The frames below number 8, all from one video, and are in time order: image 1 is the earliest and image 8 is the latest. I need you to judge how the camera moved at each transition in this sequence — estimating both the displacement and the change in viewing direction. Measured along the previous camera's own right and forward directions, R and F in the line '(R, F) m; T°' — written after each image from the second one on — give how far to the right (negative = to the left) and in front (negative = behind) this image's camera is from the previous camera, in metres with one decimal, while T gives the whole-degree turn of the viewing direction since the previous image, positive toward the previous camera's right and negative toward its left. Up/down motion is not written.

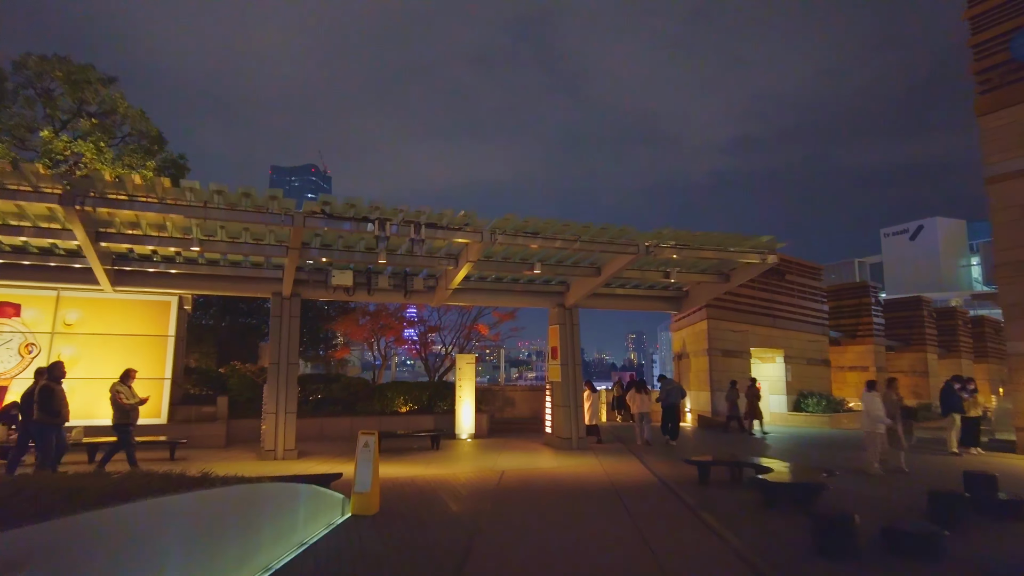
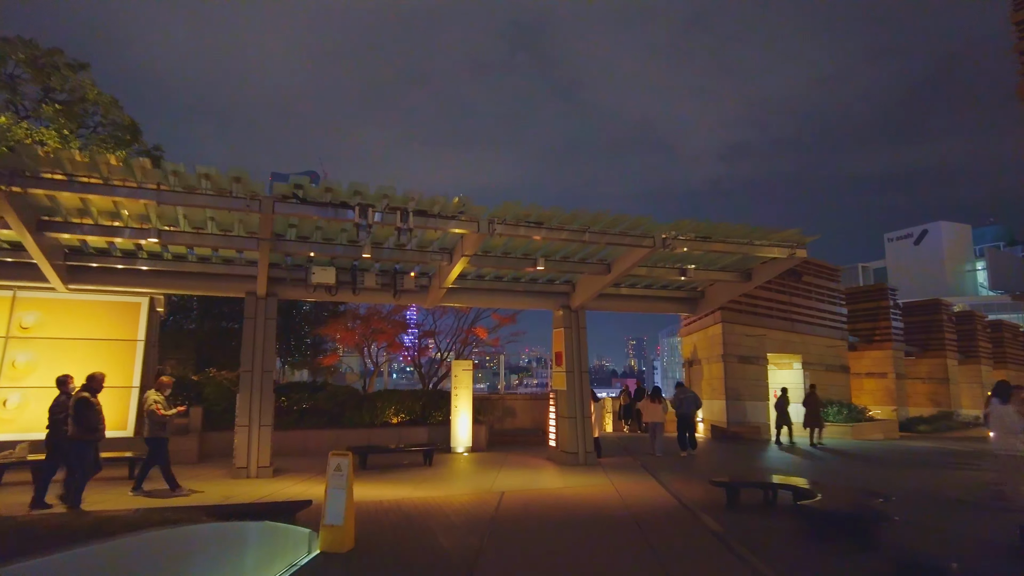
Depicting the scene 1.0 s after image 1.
(0.0, +1.1) m; 0°
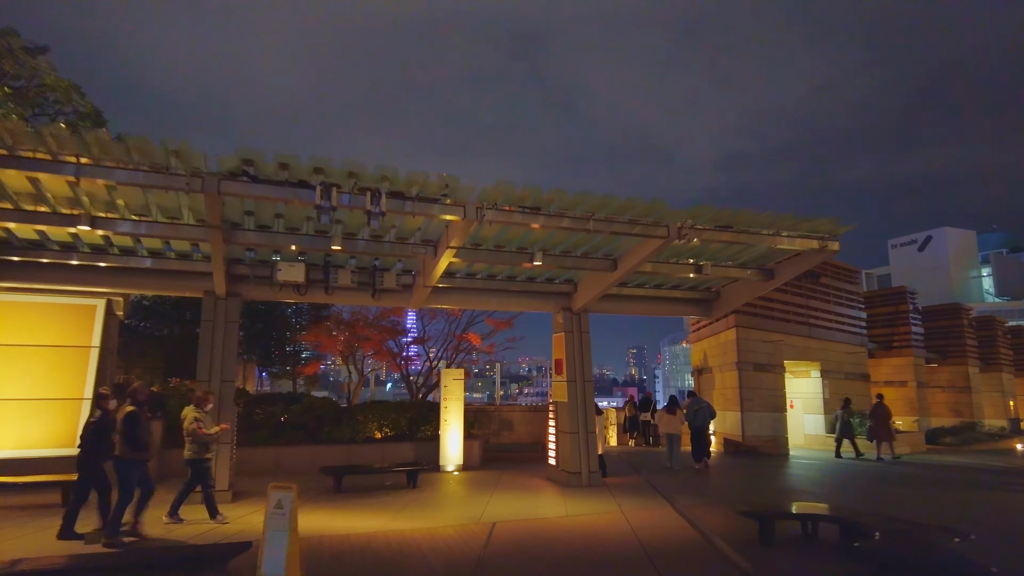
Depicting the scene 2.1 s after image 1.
(+0.1, +1.2) m; 0°
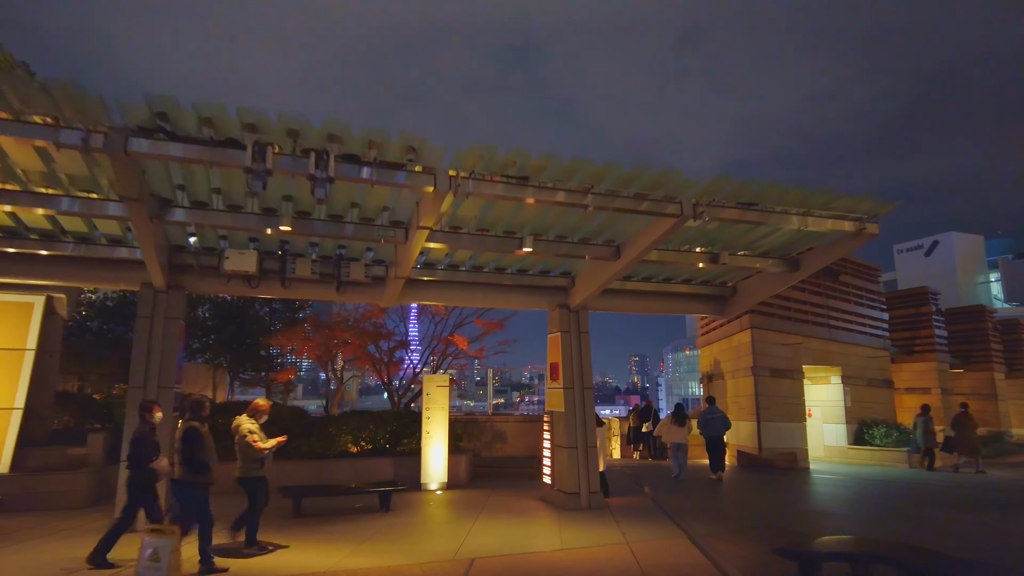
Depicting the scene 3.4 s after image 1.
(+0.2, +1.3) m; 0°
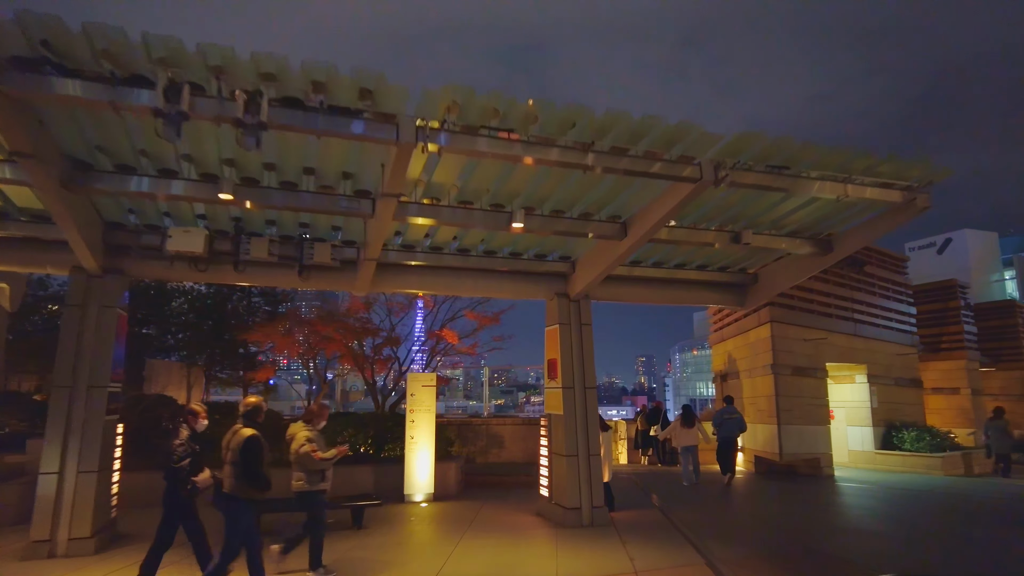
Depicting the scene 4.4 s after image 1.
(+0.2, +1.1) m; -1°
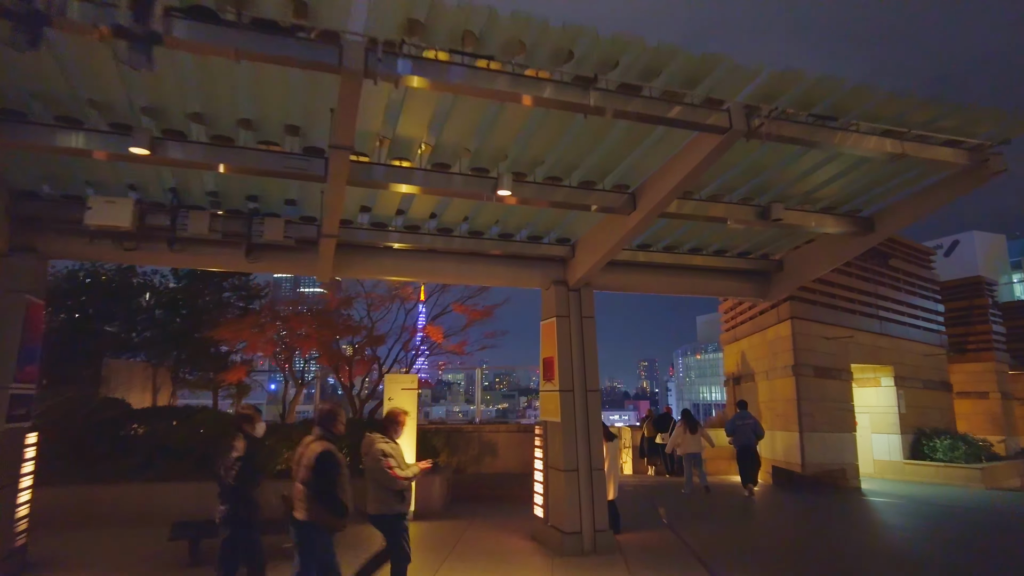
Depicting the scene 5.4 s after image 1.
(+0.1, +1.1) m; 0°
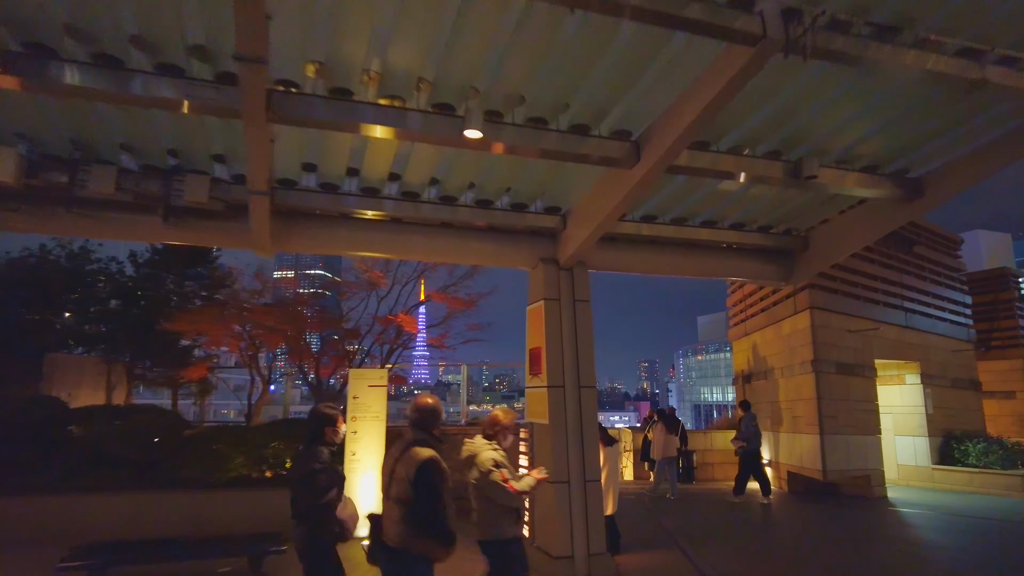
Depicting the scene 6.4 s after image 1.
(+0.2, +1.1) m; 0°
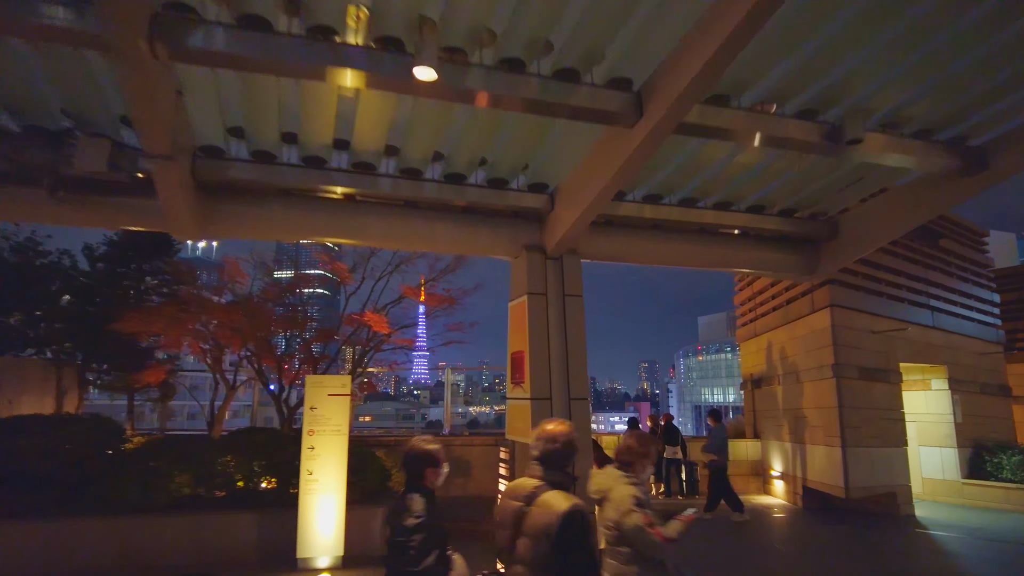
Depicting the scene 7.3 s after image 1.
(+0.2, +1.0) m; 0°
